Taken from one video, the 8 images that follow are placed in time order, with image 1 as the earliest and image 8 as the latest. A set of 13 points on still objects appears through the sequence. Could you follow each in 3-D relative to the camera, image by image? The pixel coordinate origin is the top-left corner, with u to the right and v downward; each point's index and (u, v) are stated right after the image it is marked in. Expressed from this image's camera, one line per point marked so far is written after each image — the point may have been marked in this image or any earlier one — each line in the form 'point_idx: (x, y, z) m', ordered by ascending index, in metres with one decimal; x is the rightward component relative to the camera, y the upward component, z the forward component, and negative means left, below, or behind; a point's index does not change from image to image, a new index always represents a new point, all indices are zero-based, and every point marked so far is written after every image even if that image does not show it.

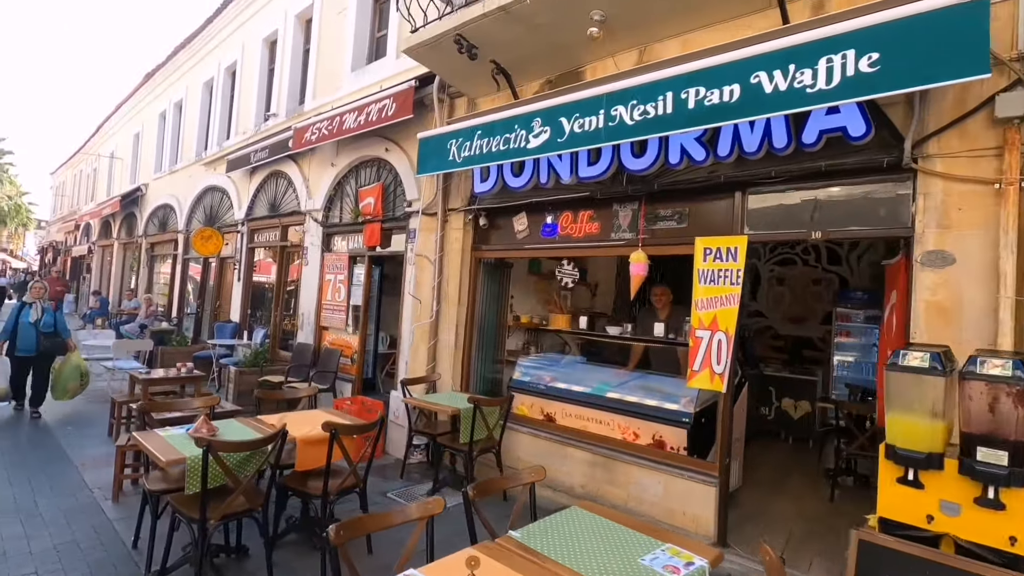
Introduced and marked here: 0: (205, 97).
0: (-7.3, +4.6, +12.8) m
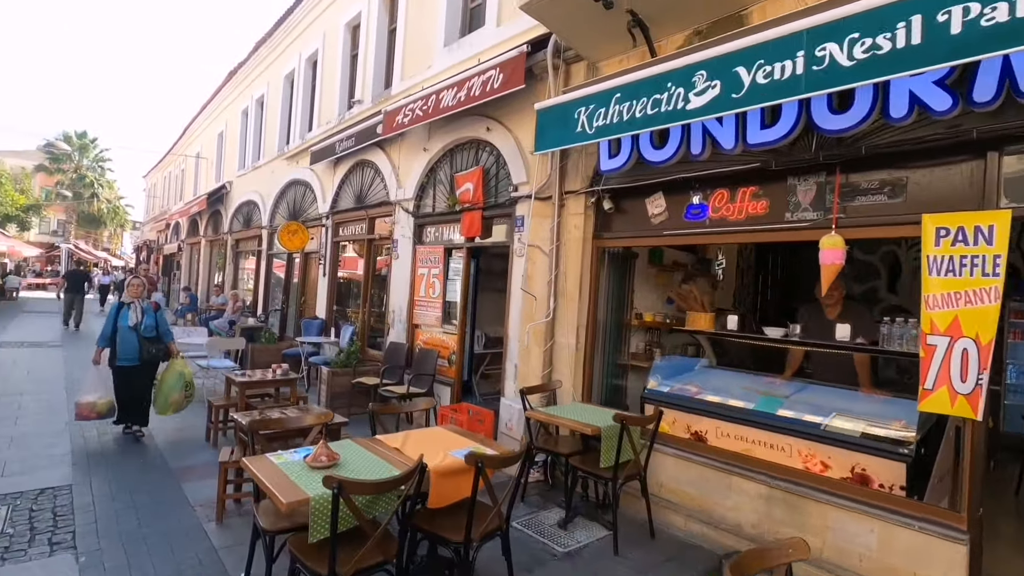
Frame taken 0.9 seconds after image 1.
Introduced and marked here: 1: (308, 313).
0: (-5.3, +4.7, +12.7) m
1: (-4.1, -0.5, +10.7) m
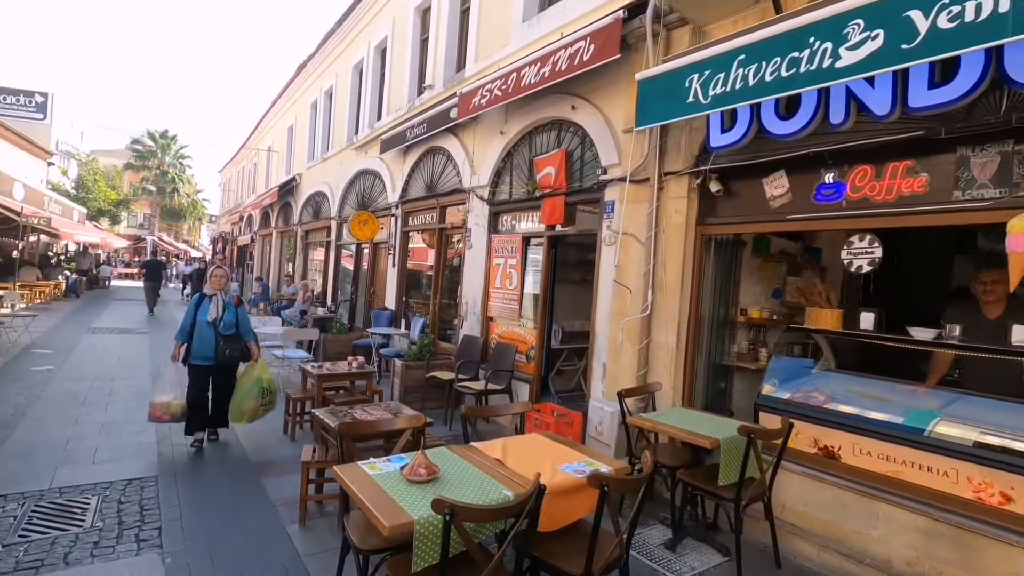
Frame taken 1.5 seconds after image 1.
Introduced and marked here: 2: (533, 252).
0: (-3.7, +4.9, +12.6) m
1: (-2.7, -0.3, +10.6) m
2: (+0.3, +0.4, +6.5) m
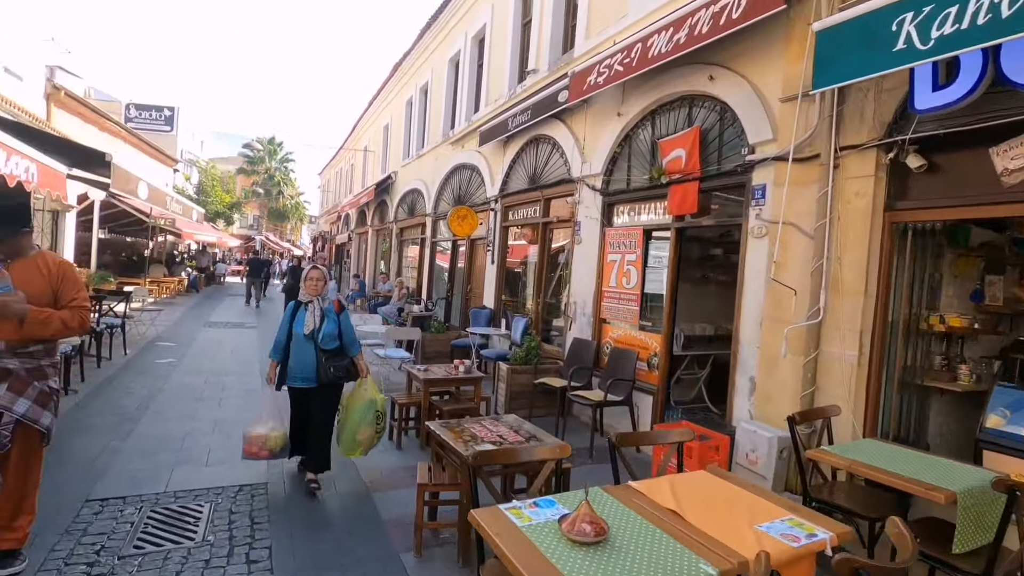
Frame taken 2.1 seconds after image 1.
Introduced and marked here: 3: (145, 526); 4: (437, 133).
0: (-1.4, +5.0, +12.4) m
1: (-0.7, -0.3, +10.3) m
2: (+1.5, +0.4, +5.7) m
3: (-2.4, -1.6, +3.5) m
4: (-1.8, +3.7, +12.7) m
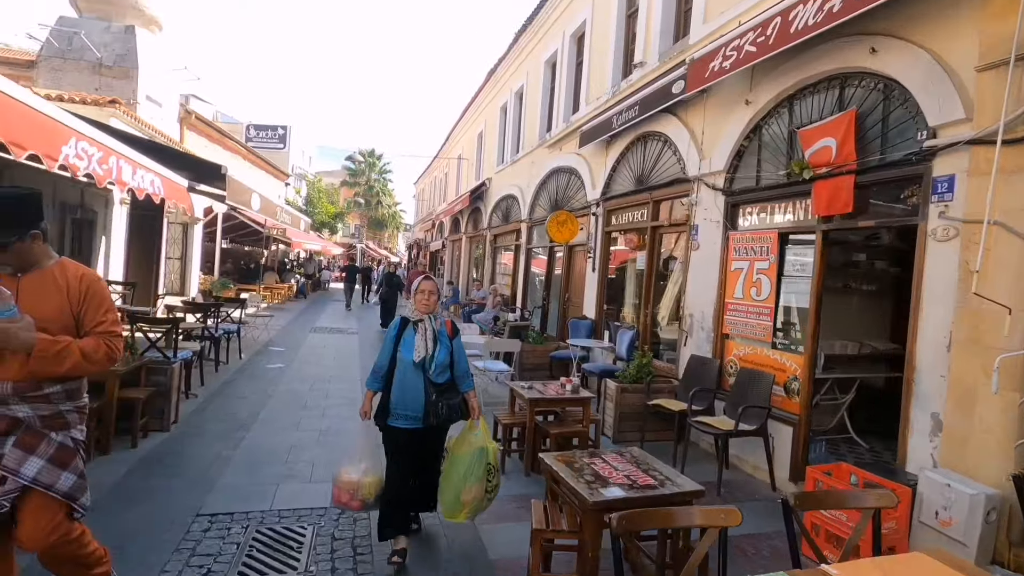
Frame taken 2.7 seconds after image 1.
0: (+0.8, +4.8, +12.0) m
1: (+1.1, -0.4, +9.8) m
2: (+2.6, +0.3, +4.9) m
3: (-1.6, -1.6, +3.4) m
4: (+0.5, +3.5, +12.4) m
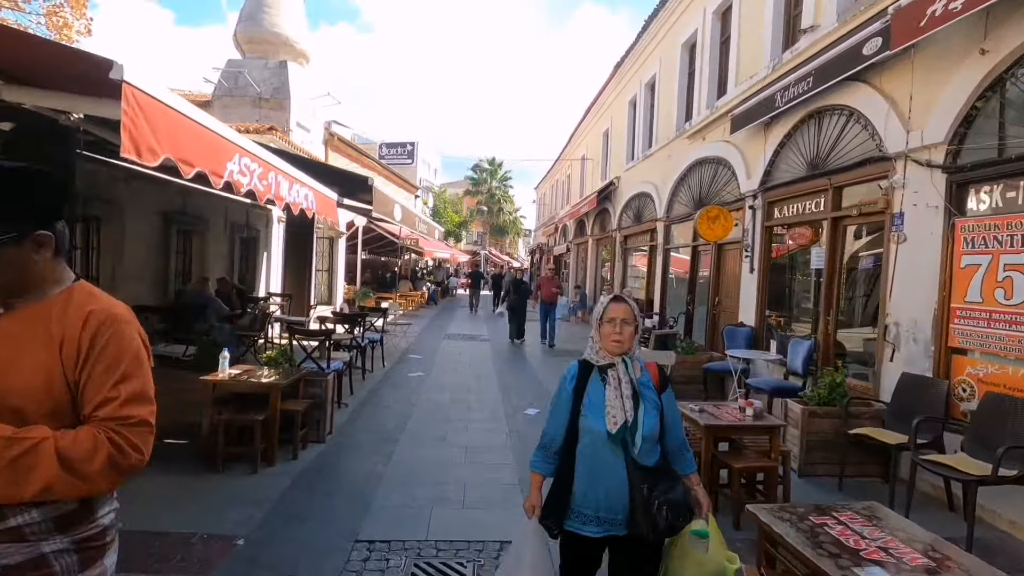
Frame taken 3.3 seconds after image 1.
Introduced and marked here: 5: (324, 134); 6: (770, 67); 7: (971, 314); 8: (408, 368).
0: (+3.6, +4.7, +11.1) m
1: (+3.5, -0.5, +8.7) m
2: (+3.9, +0.3, +3.7) m
3: (-0.6, -1.7, +3.1) m
4: (+3.4, +3.4, +11.5) m
5: (-6.5, +5.3, +18.5) m
6: (+3.6, +3.0, +7.4) m
7: (+3.7, -0.2, +4.3) m
8: (-1.8, -1.4, +9.5) m
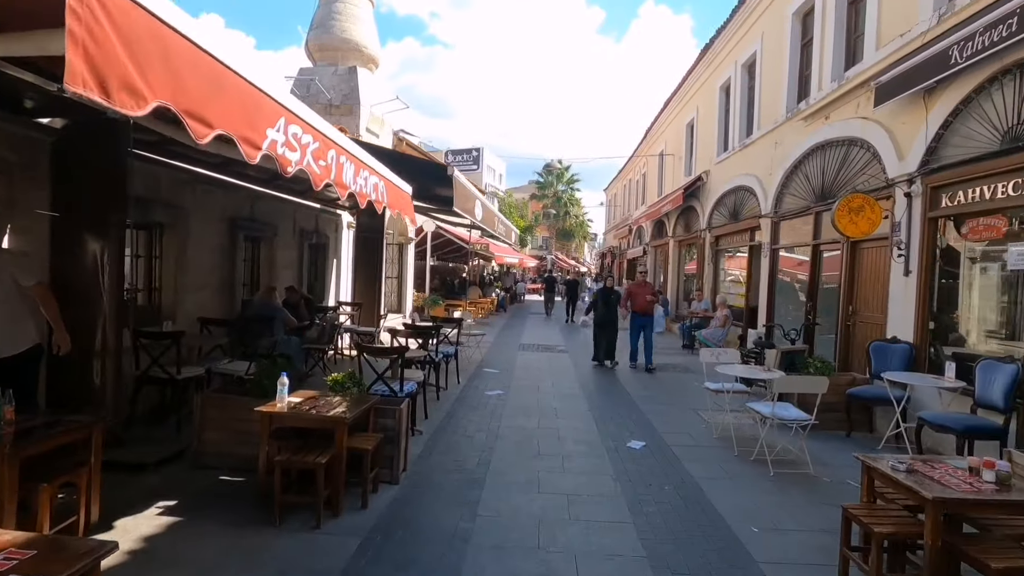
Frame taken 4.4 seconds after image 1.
0: (+5.1, +4.6, +9.6) m
1: (+4.8, -0.6, +7.2) m
2: (+4.6, +0.3, +2.2) m
3: (+0.1, -1.8, +2.1) m
4: (+5.0, +3.3, +10.0) m
5: (-4.1, +5.1, +18.1) m
6: (+4.7, +3.0, +5.9) m
7: (+4.5, -0.3, +2.8) m
8: (-0.4, -1.6, +8.6) m
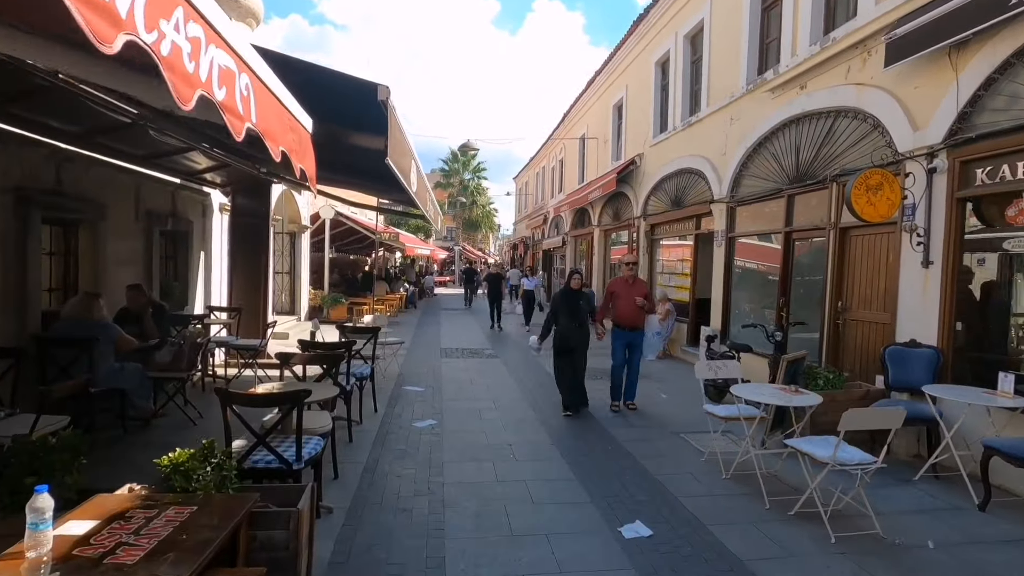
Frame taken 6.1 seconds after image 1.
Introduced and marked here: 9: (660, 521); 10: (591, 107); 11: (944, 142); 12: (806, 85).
0: (+3.9, +4.7, +8.5) m
1: (+4.1, -0.5, +6.2) m
2: (+4.8, +0.3, +1.2) m
3: (+0.4, -1.9, +0.3) m
4: (+3.7, +3.5, +9.0) m
5: (-6.7, +5.2, +15.3) m
6: (+4.2, +3.0, +4.8) m
7: (+4.6, -0.2, +1.8) m
8: (-1.3, -1.6, +6.7) m
9: (+1.1, -1.8, +4.0) m
10: (+2.6, +6.0, +17.5) m
11: (+4.2, +1.4, +5.1) m
12: (+3.9, +2.7, +7.2) m
